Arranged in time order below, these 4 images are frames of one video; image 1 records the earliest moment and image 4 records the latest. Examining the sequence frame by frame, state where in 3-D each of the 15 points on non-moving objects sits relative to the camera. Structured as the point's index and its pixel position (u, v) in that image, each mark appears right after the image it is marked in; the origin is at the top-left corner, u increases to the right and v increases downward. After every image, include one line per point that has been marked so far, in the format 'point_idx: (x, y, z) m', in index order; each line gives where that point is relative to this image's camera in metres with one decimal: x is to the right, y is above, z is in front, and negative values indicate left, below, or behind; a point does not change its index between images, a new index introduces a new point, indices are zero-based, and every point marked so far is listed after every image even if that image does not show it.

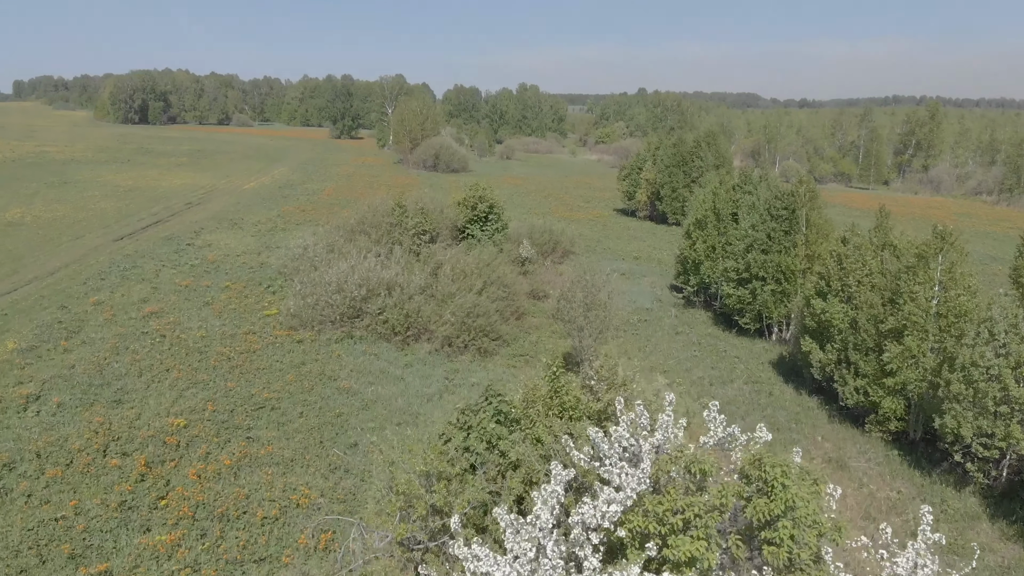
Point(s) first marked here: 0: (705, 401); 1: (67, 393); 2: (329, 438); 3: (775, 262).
0: (+3.7, -2.1, +16.4) m
1: (-8.5, -2.0, +16.5) m
2: (-3.0, -2.5, +14.4) m
3: (+6.0, +0.6, +19.9) m
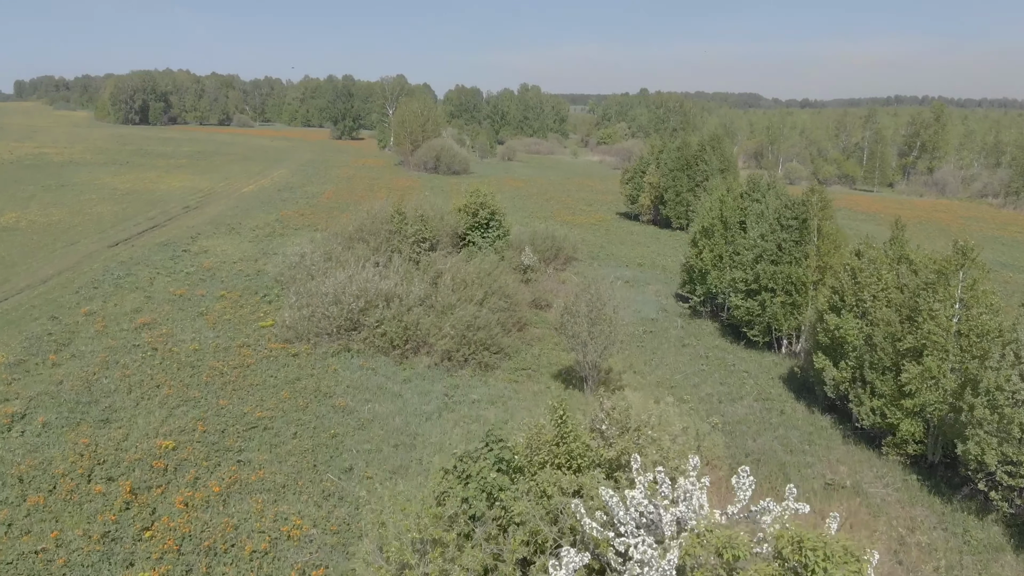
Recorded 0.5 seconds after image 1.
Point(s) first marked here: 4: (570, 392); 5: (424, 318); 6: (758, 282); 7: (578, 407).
0: (+3.7, -2.4, +15.8) m
1: (-8.4, -2.3, +16.0) m
2: (-3.0, -2.7, +13.8) m
3: (+6.1, +0.3, +19.3) m
4: (+1.2, -2.1, +17.6) m
5: (-2.0, -0.7, +19.9) m
6: (+5.7, +0.1, +20.0) m
7: (+1.3, -2.3, +16.6) m
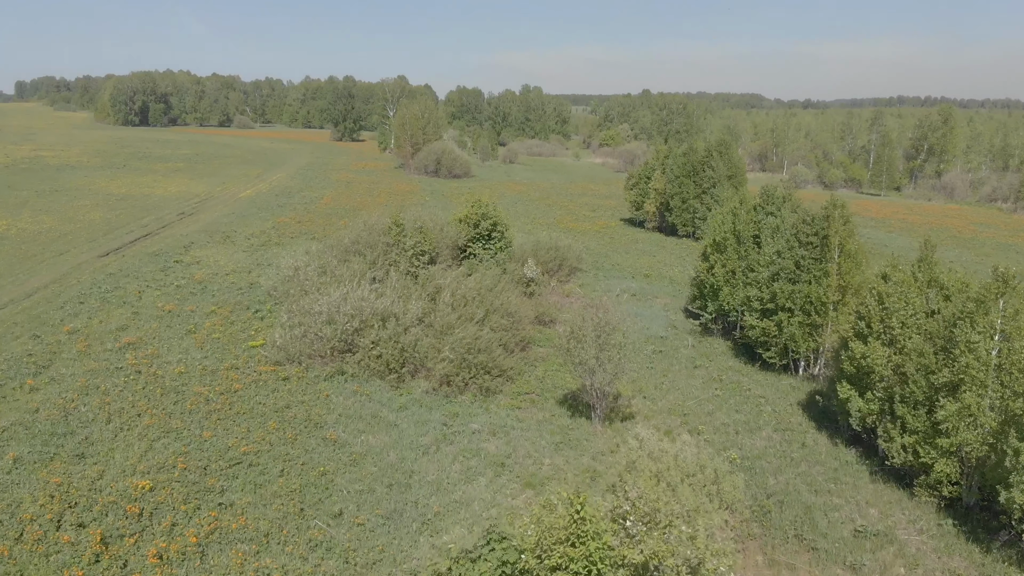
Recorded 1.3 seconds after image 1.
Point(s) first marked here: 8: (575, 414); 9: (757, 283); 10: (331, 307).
0: (+3.7, -2.8, +14.8) m
1: (-8.4, -2.7, +15.0) m
2: (-2.9, -3.2, +12.8) m
3: (+6.1, -0.1, +18.3) m
4: (+1.2, -2.5, +16.6) m
5: (-2.0, -1.1, +18.9) m
6: (+5.7, -0.3, +19.0) m
7: (+1.3, -2.7, +15.6) m
8: (+1.2, -2.4, +16.9) m
9: (+5.6, +0.1, +19.8) m
10: (-4.1, -0.4, +19.7) m
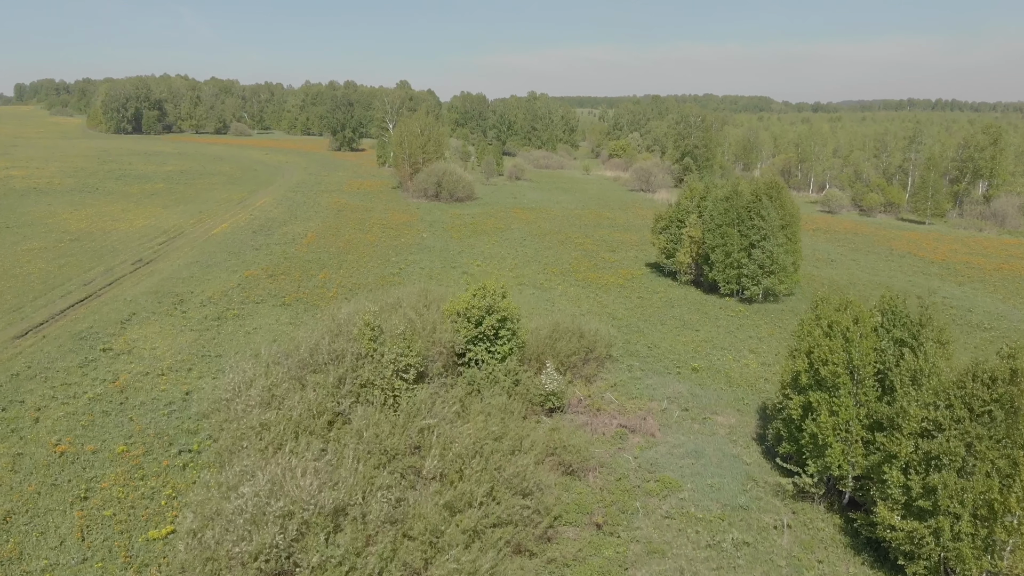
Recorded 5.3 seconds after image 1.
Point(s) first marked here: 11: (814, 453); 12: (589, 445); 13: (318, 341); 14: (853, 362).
0: (+4.0, -5.5, +8.4) m
1: (-8.1, -5.4, +8.6) m
2: (-2.7, -5.9, +6.4) m
3: (+6.4, -2.8, +11.9) m
4: (+1.5, -5.2, +10.2) m
5: (-1.7, -3.8, +12.6) m
6: (+6.0, -3.0, +12.6) m
7: (+1.6, -5.4, +9.2) m
8: (+1.5, -5.2, +10.5) m
9: (+5.9, -2.6, +13.4) m
10: (-3.8, -3.2, +13.3) m
11: (+5.5, -3.0, +15.9) m
12: (+1.7, -3.4, +18.6) m
13: (-4.3, -1.2, +19.6) m
14: (+5.9, -1.3, +15.2) m
